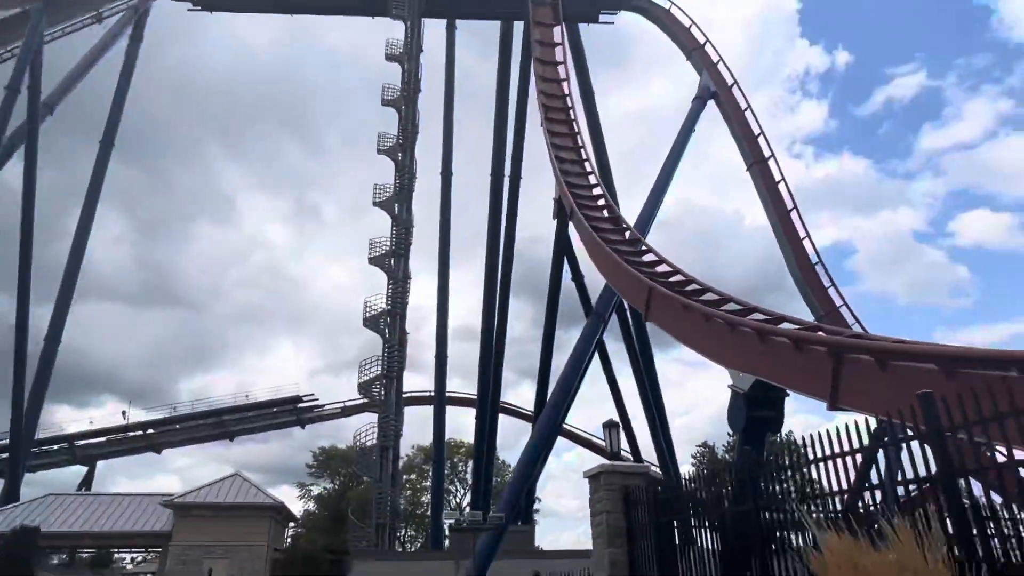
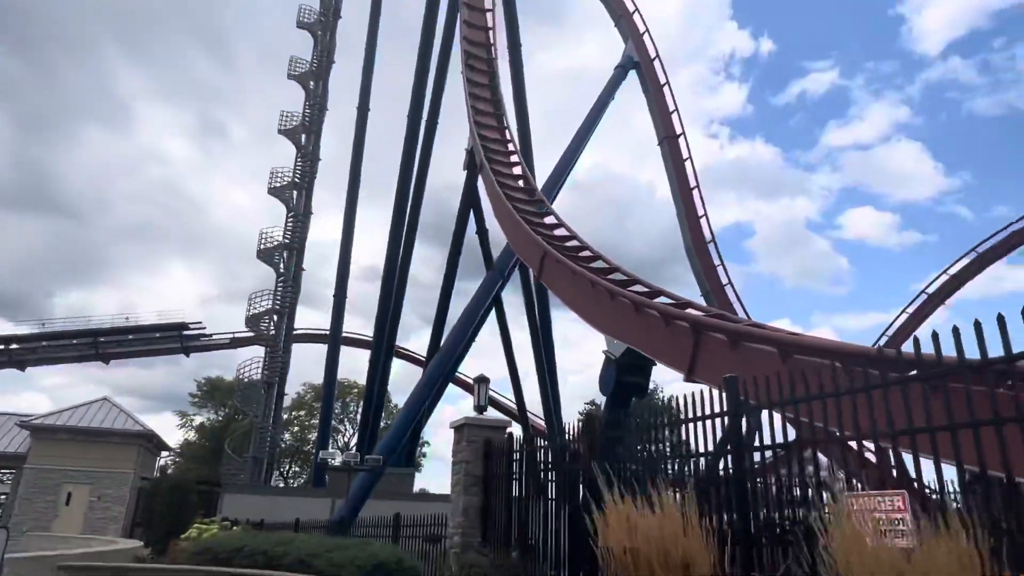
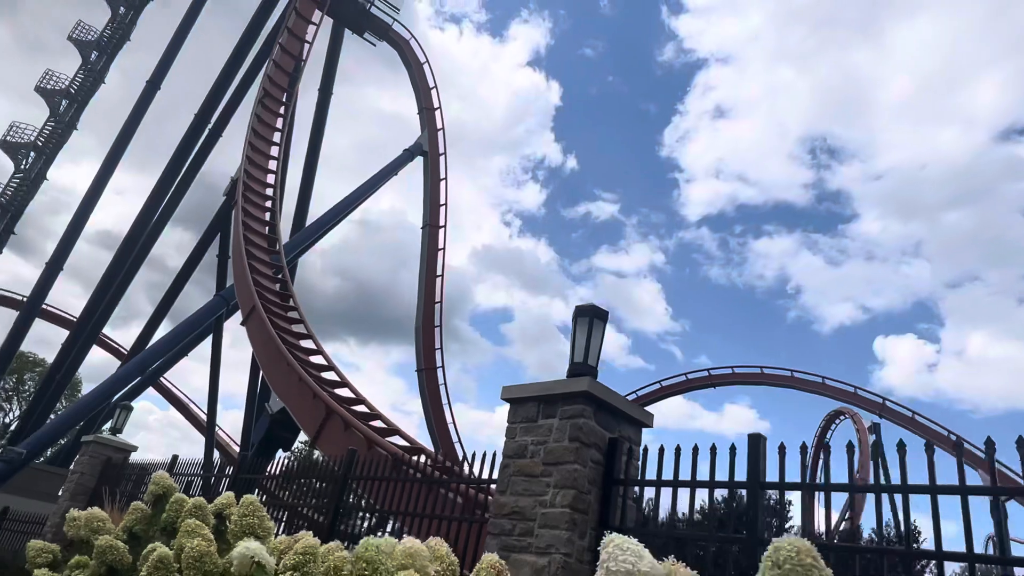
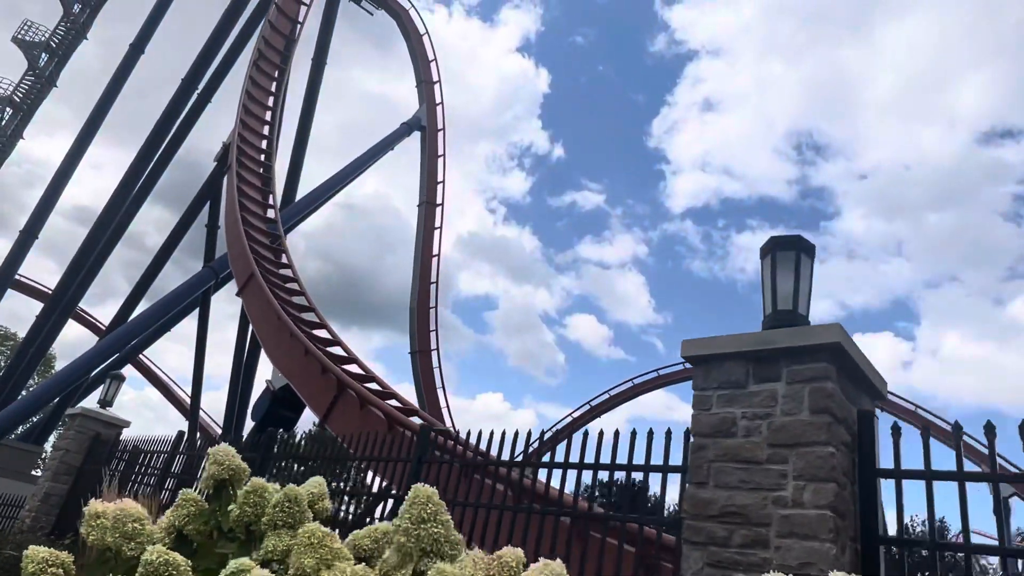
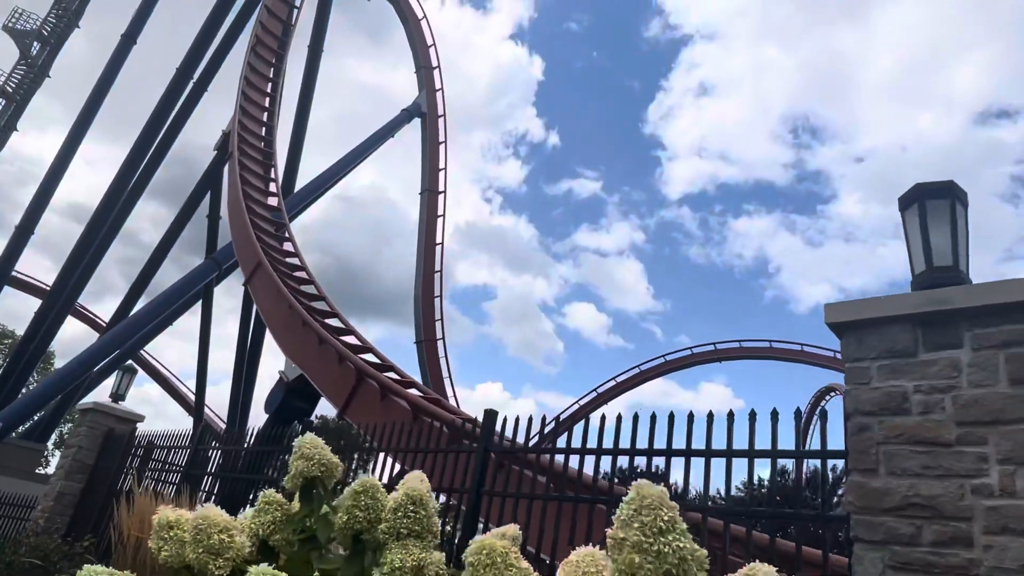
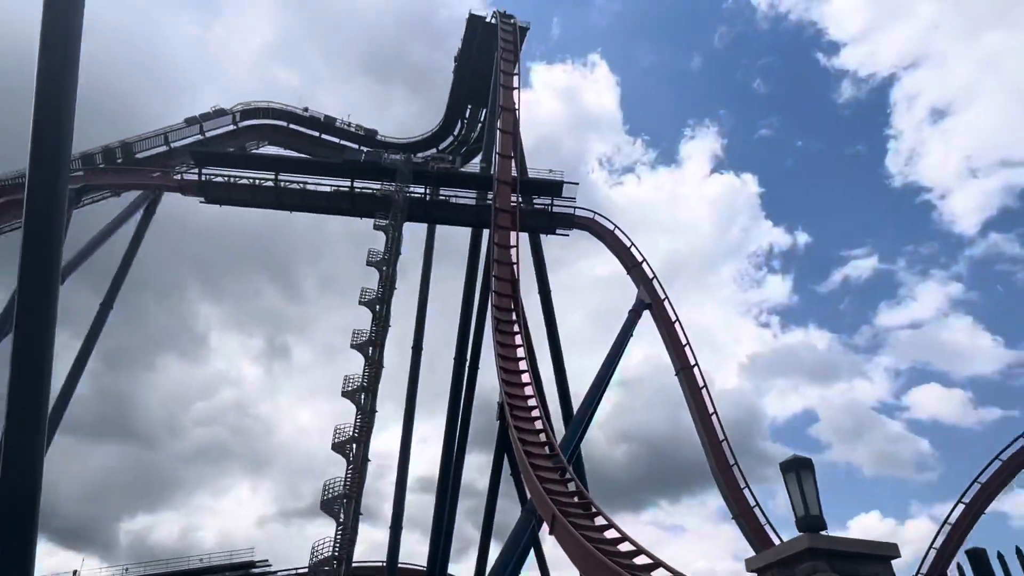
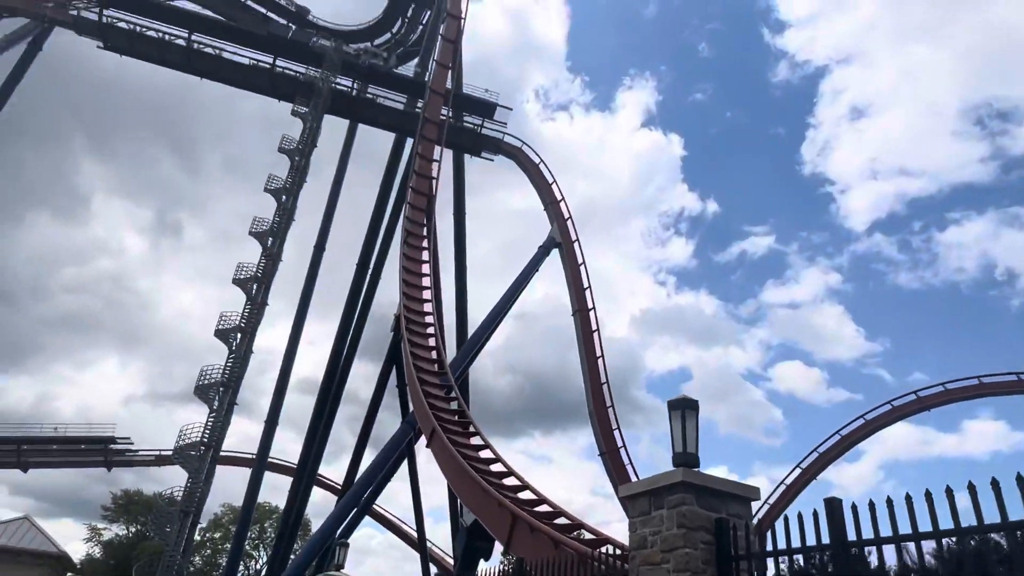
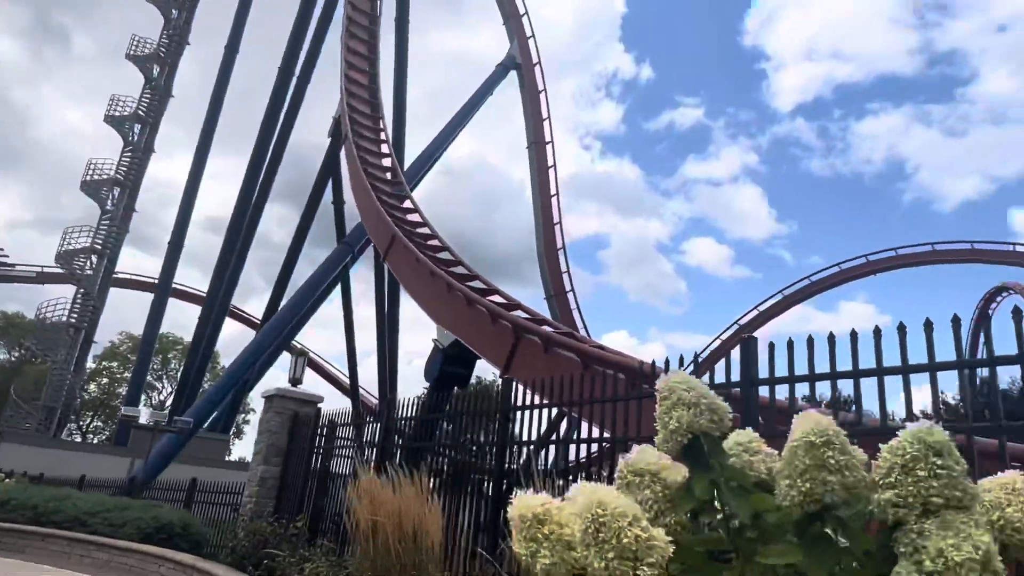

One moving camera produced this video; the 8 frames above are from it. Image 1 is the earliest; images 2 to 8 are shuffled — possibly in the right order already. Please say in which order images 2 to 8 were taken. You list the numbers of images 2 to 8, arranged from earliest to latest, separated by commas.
2, 8, 5, 4, 3, 7, 6
